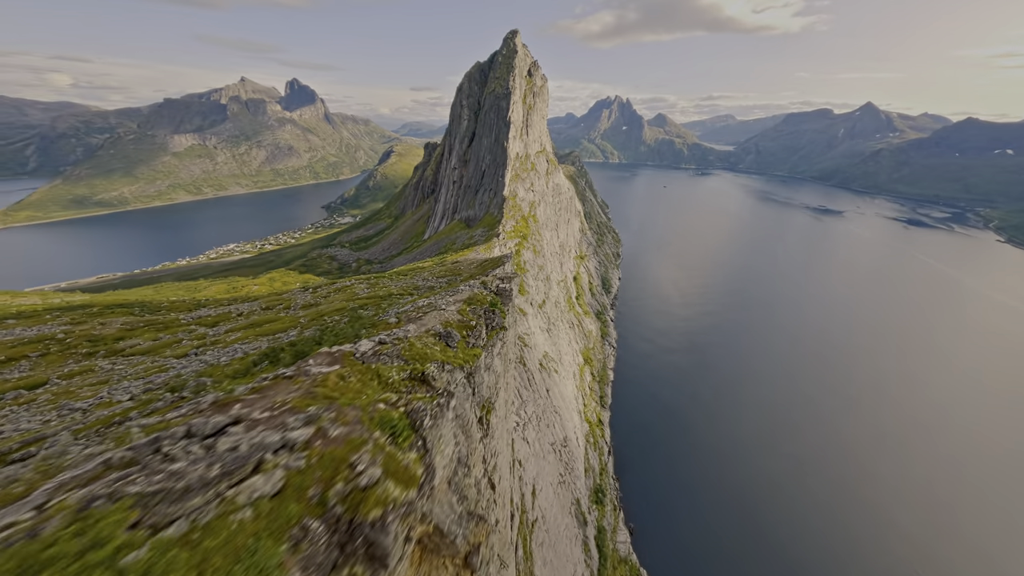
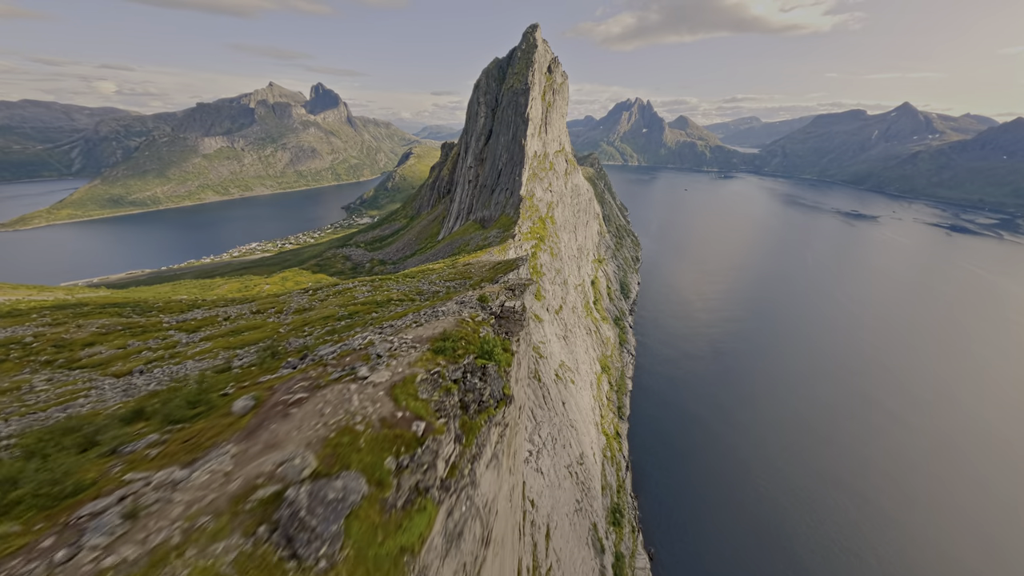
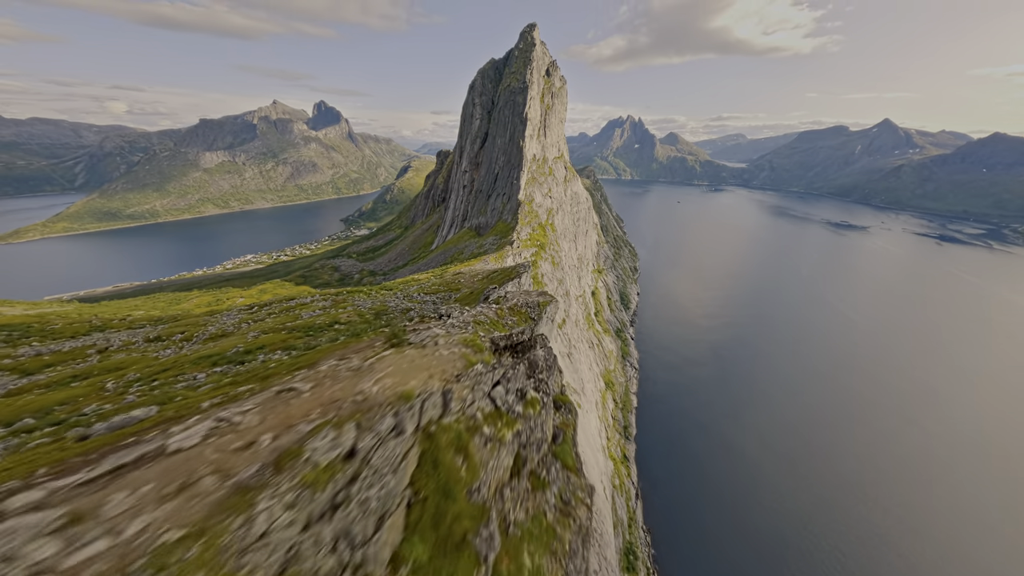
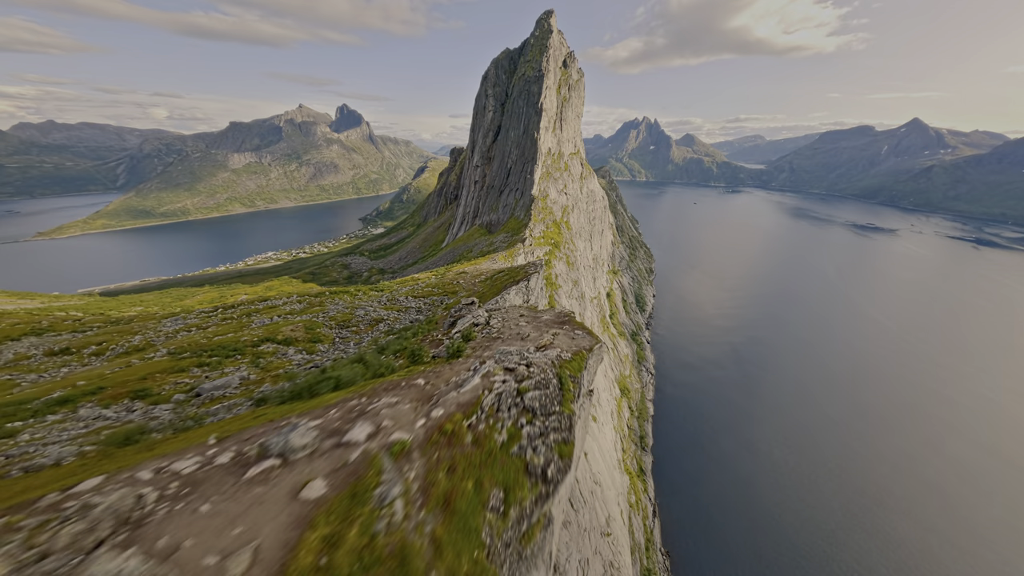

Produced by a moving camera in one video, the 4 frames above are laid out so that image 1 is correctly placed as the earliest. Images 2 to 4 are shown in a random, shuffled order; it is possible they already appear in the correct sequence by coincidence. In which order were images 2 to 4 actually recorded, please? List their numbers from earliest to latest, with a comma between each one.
2, 3, 4
